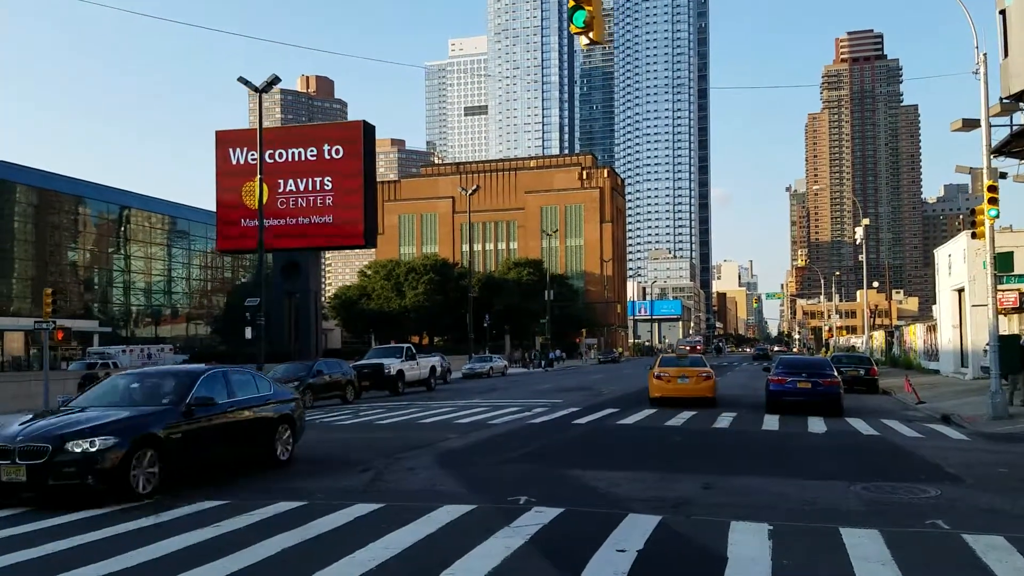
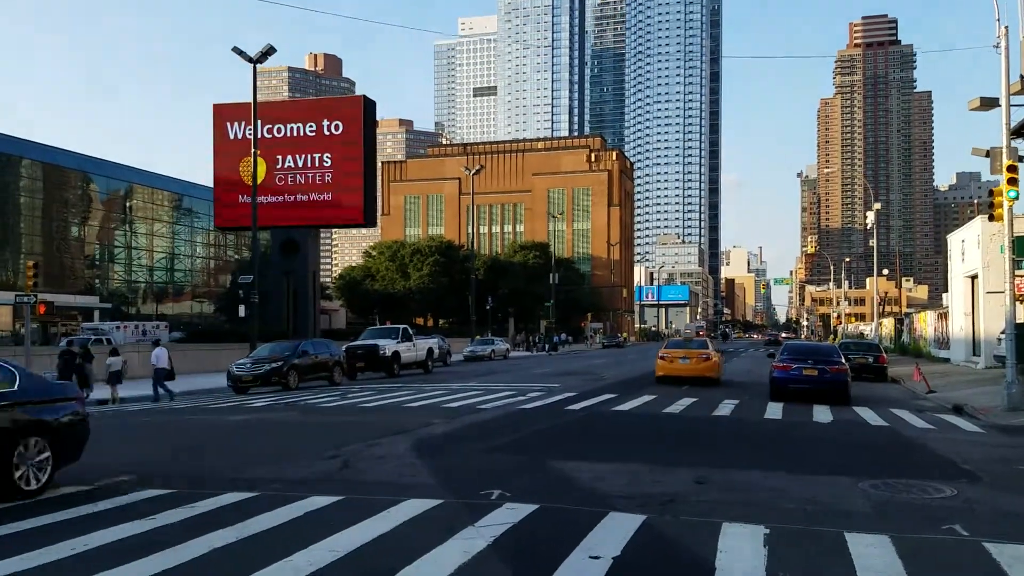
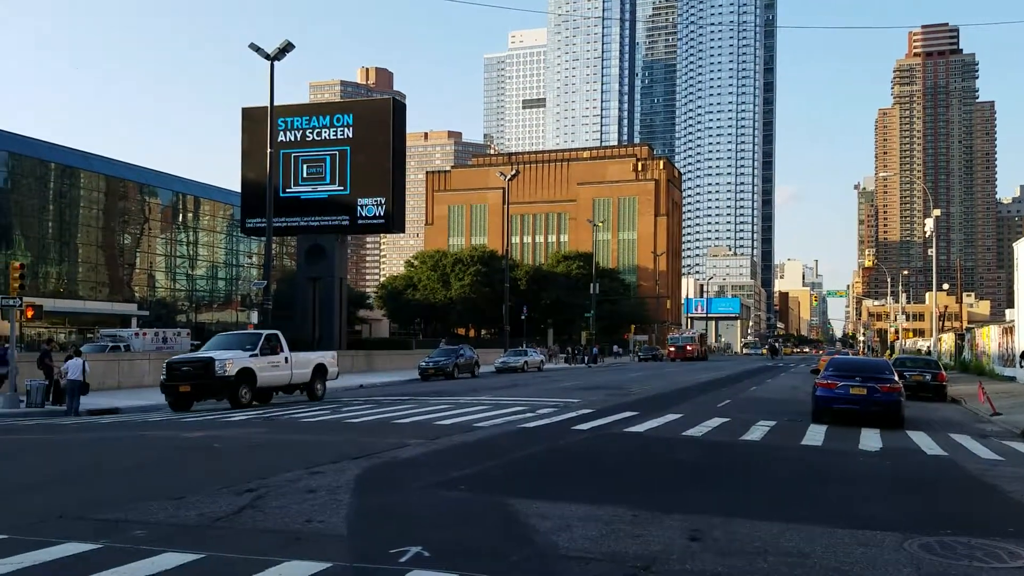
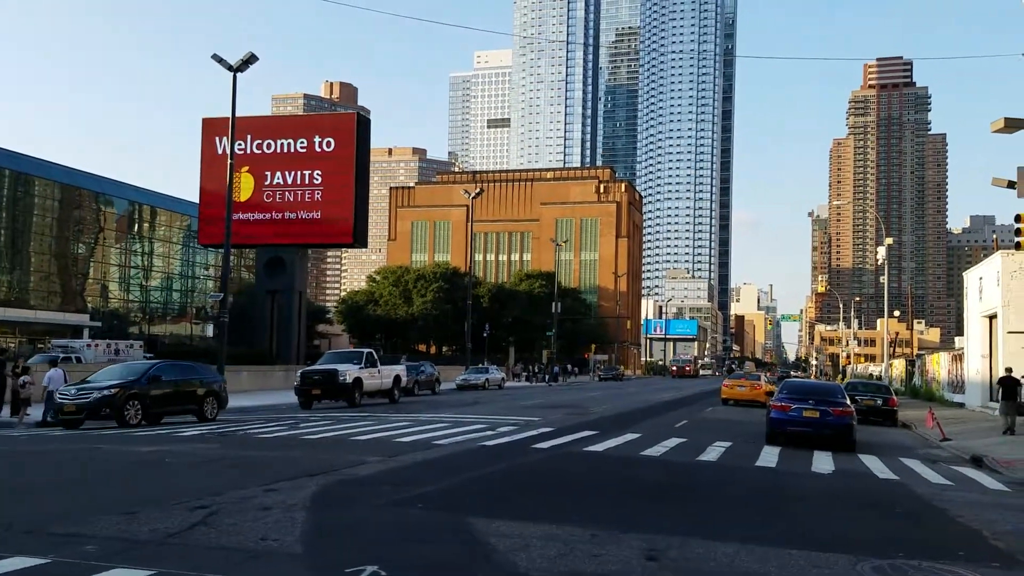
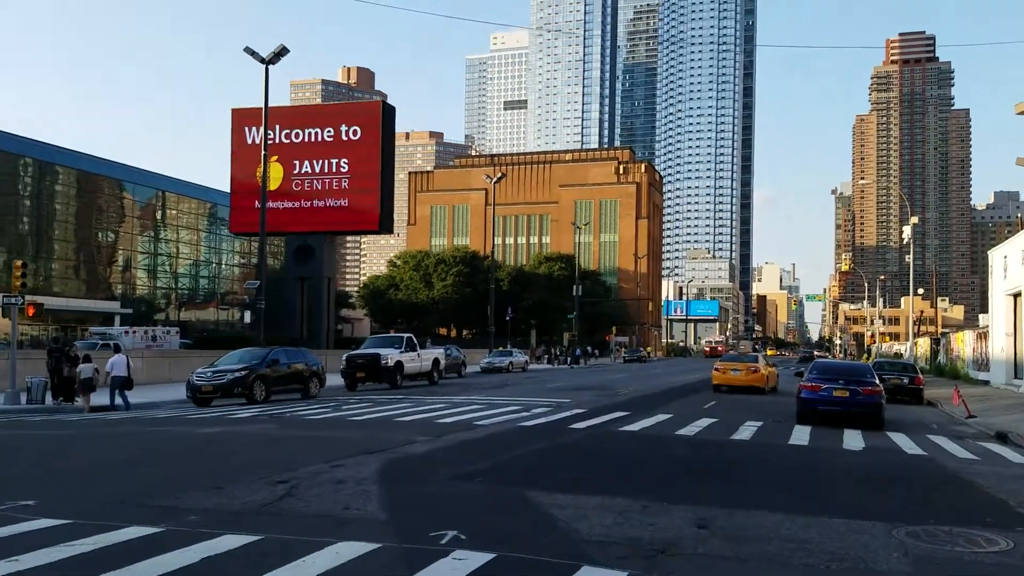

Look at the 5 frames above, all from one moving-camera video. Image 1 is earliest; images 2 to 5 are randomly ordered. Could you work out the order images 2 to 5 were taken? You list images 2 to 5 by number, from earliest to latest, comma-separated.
2, 5, 4, 3
